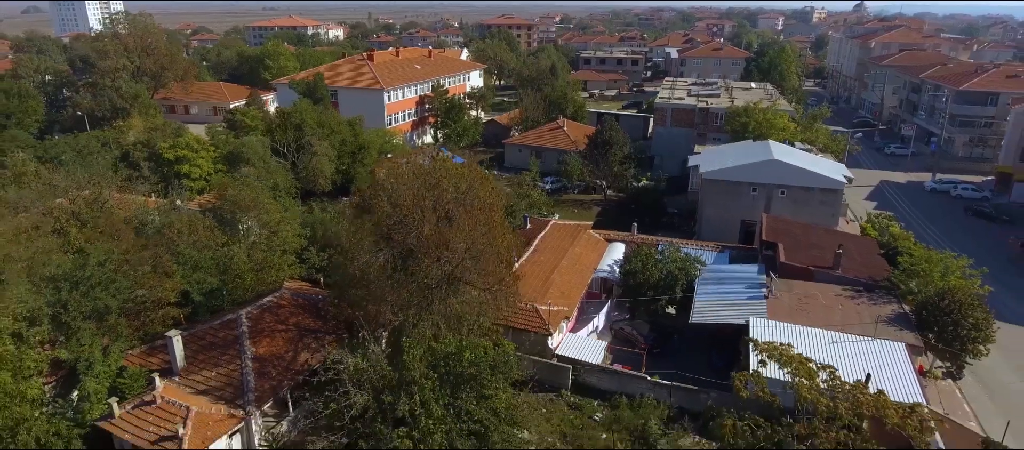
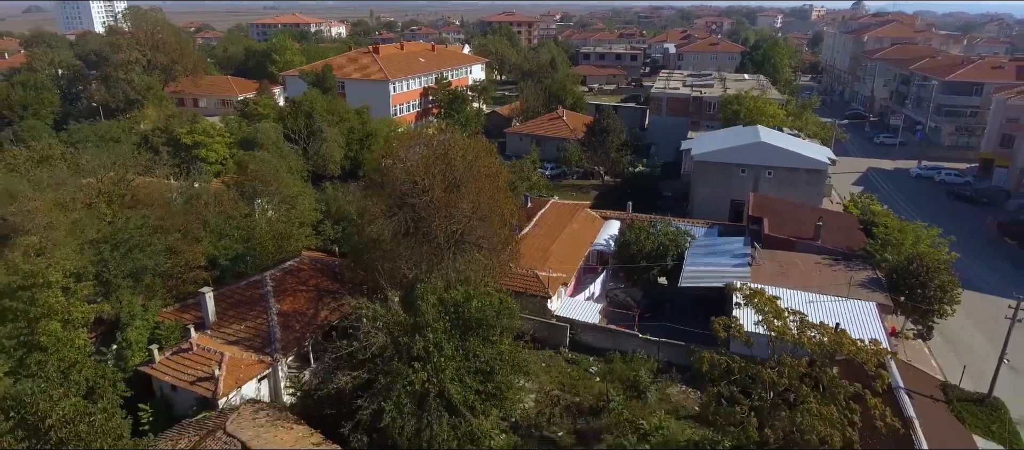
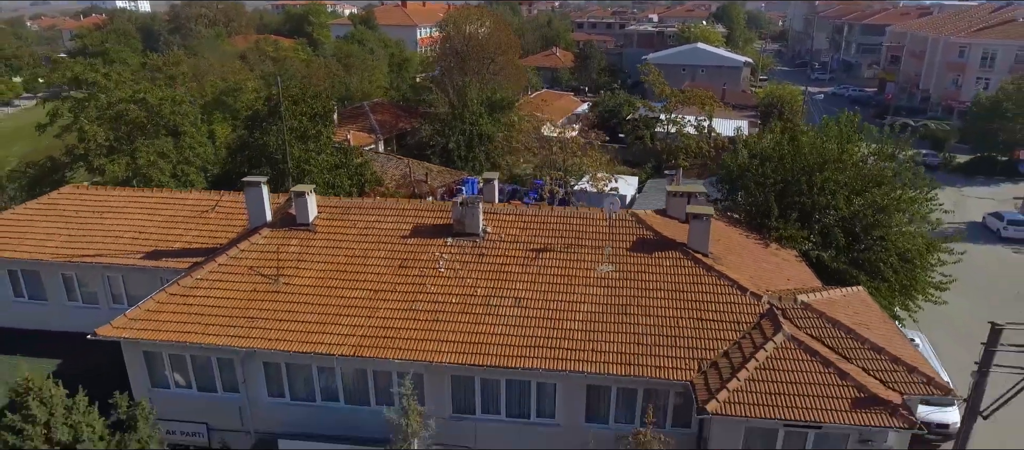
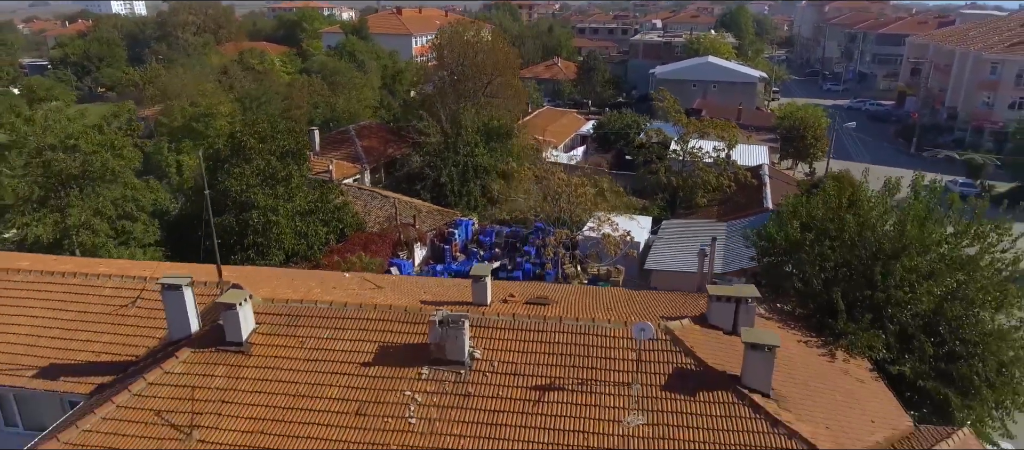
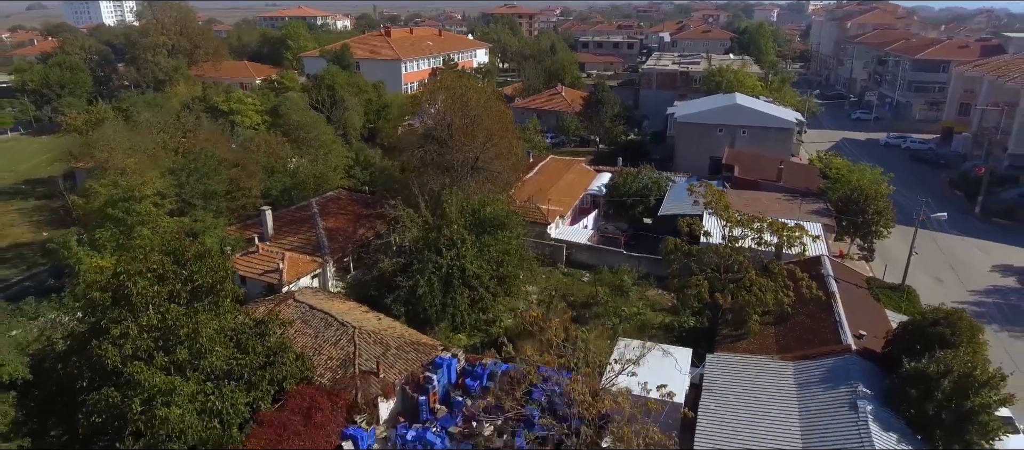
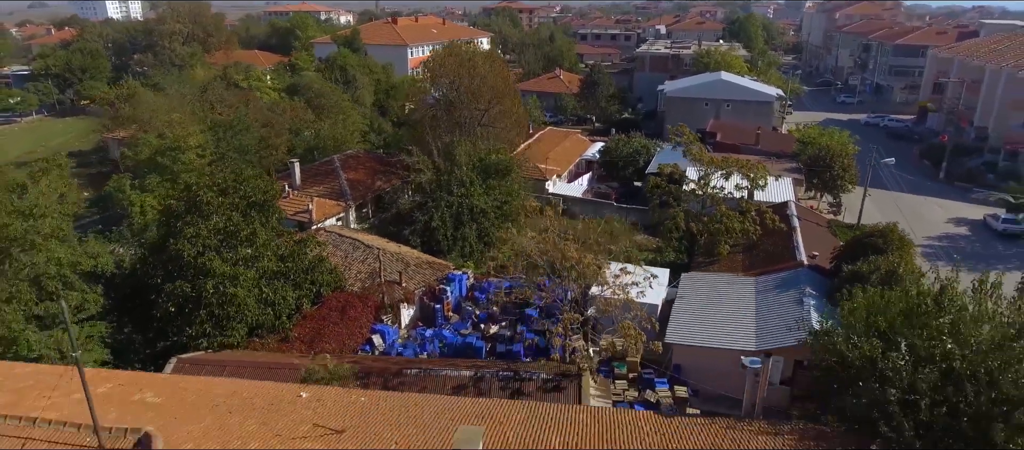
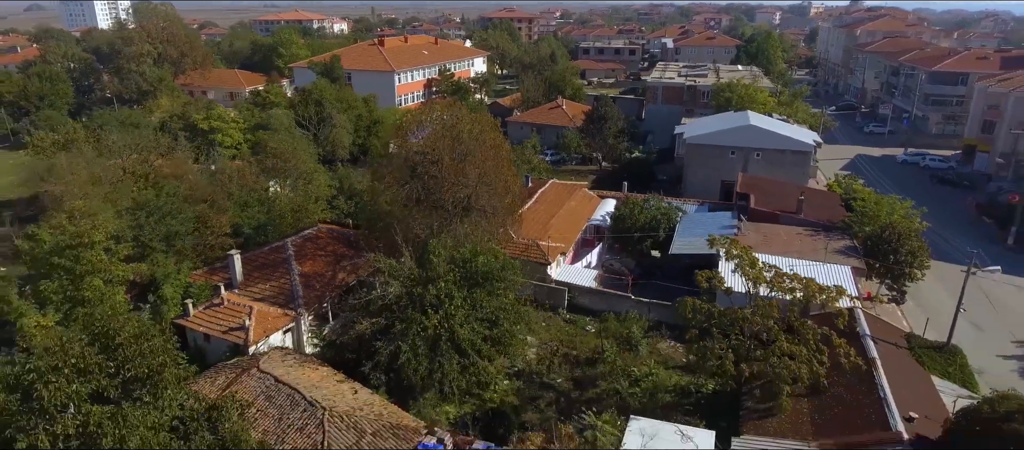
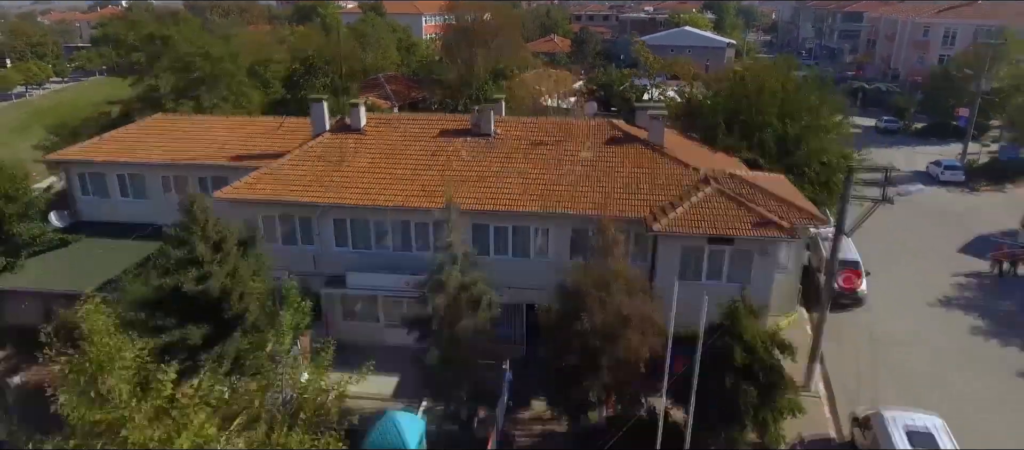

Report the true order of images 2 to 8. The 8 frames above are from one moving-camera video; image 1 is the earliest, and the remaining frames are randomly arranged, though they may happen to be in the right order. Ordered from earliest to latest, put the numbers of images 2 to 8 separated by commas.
2, 7, 5, 6, 4, 3, 8
